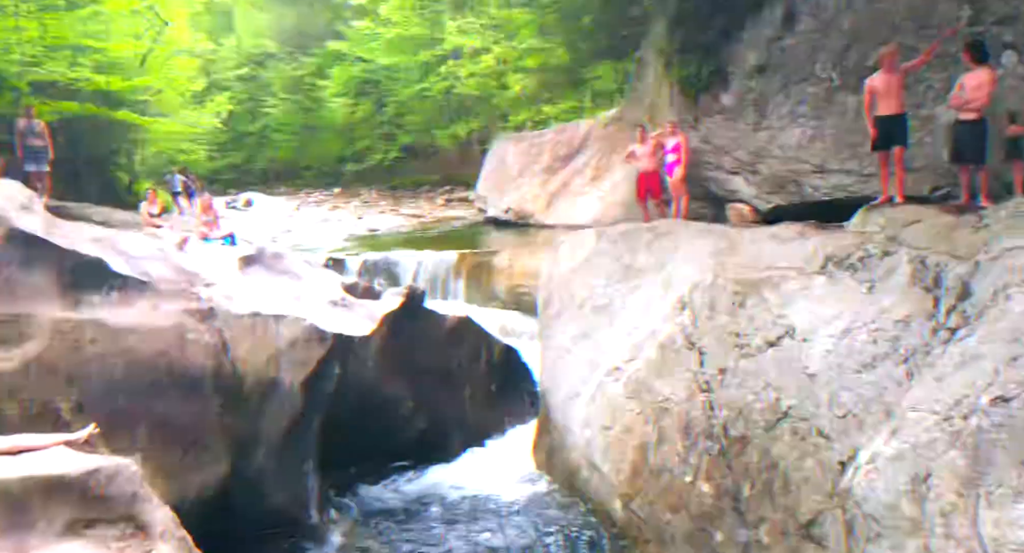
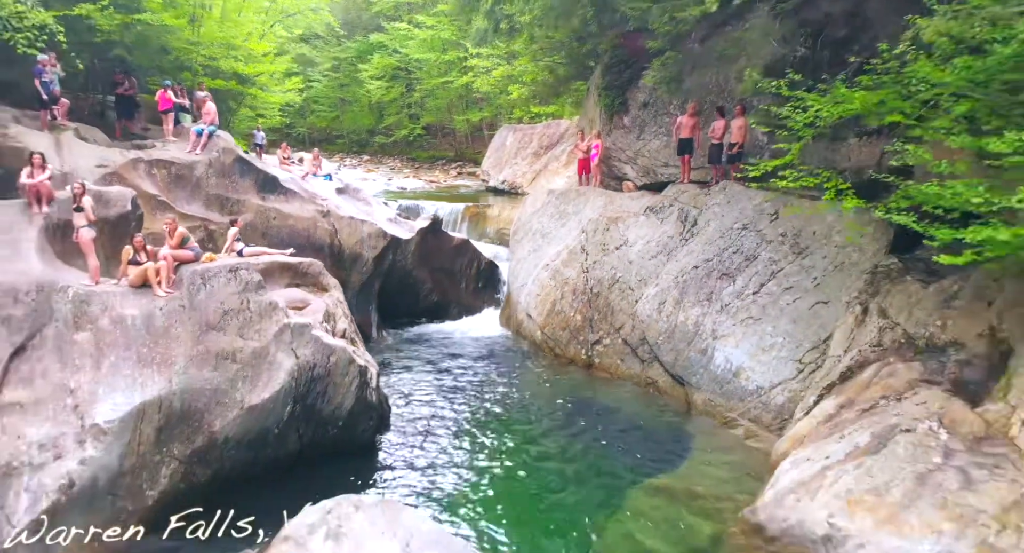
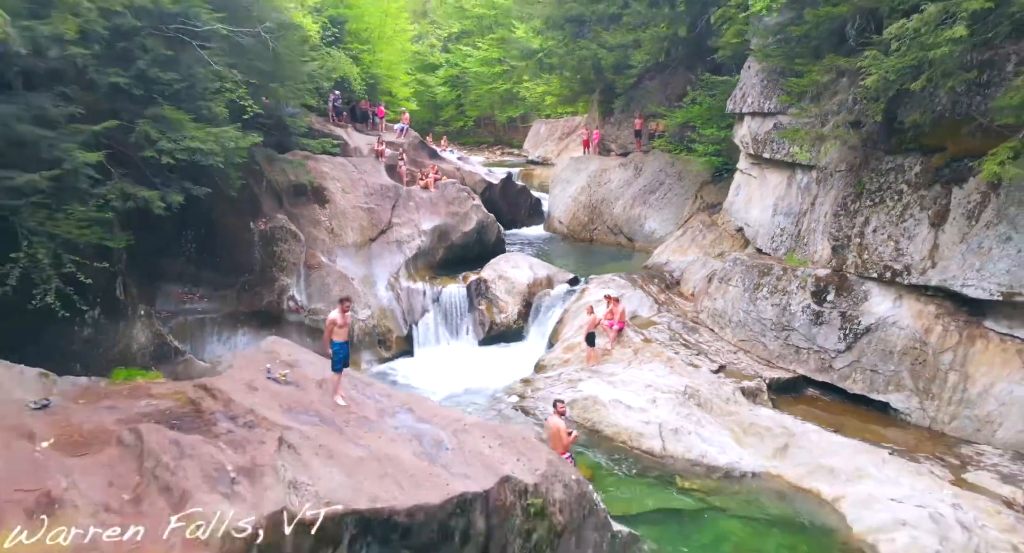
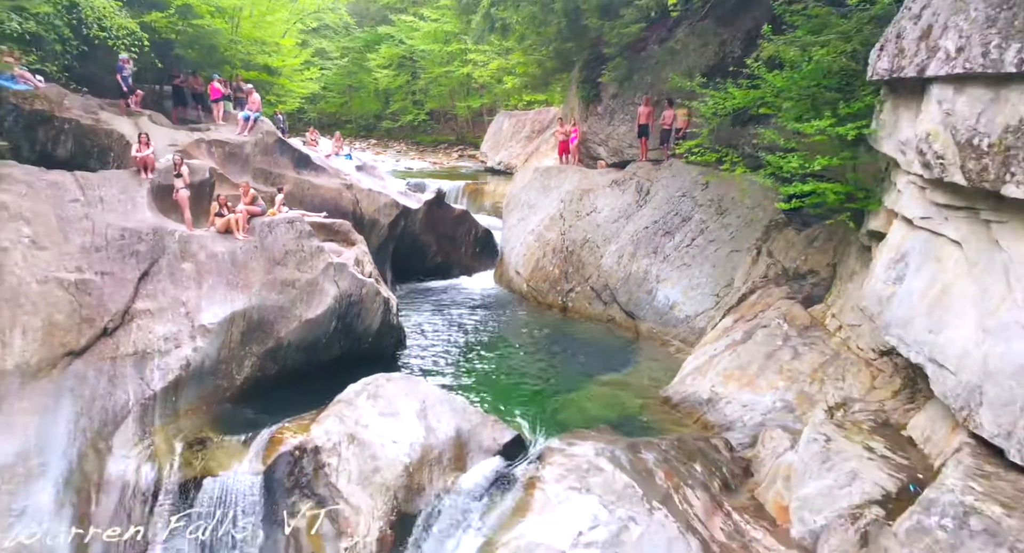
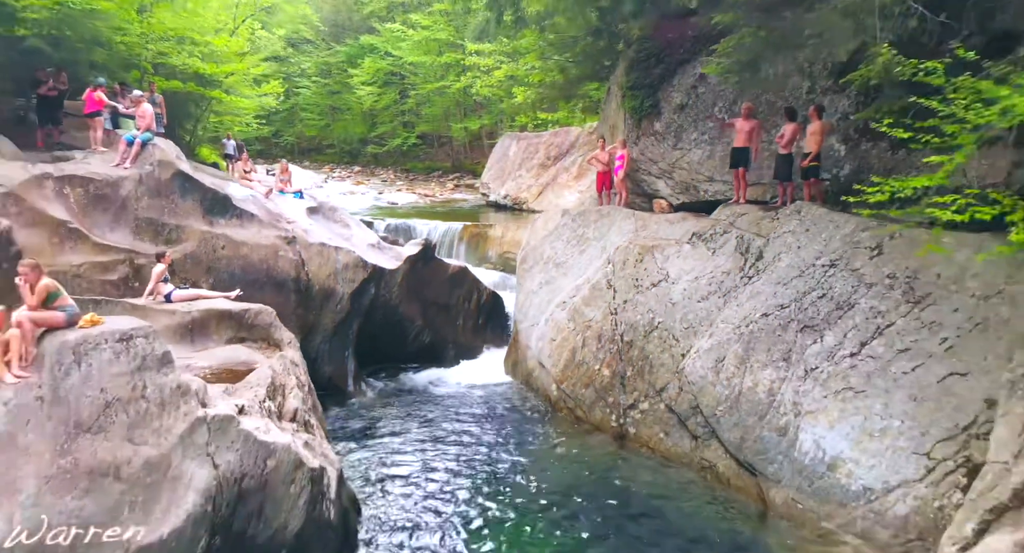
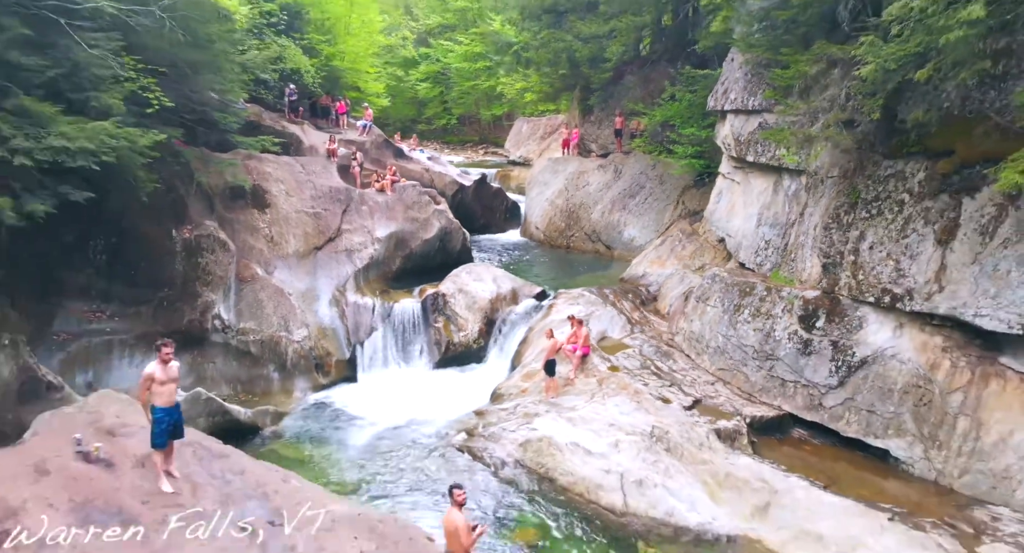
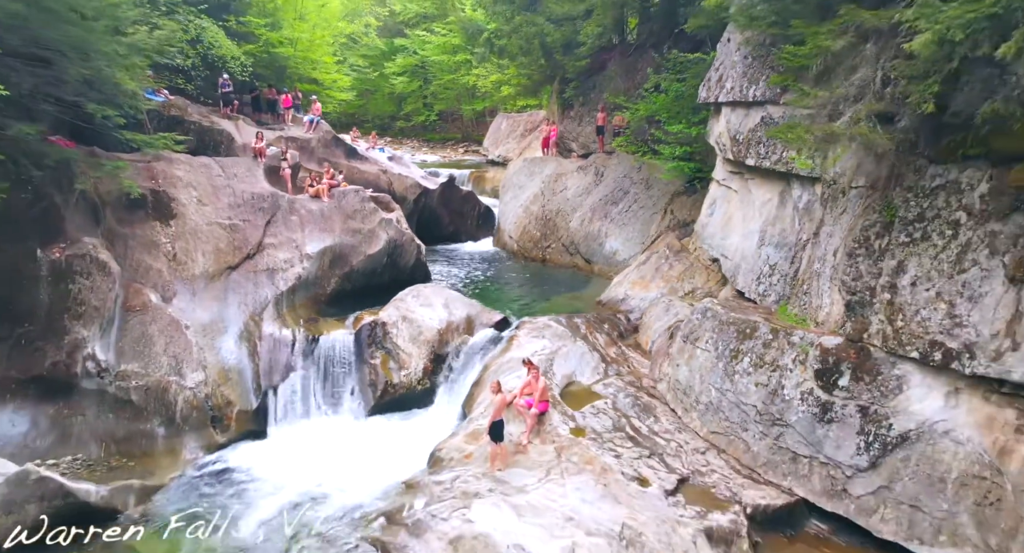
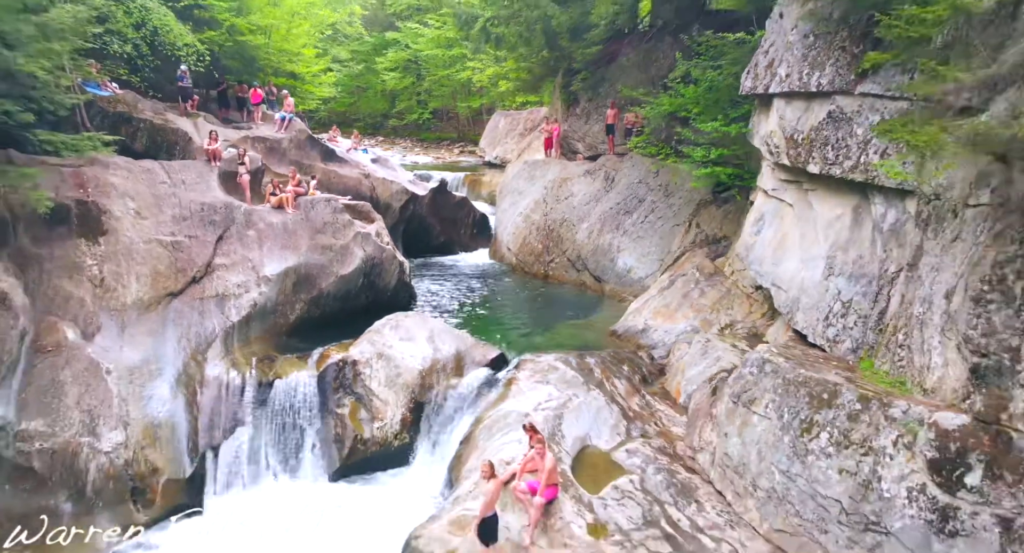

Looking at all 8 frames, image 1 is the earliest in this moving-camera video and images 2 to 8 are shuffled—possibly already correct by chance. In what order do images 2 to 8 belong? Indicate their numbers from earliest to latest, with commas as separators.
5, 2, 4, 8, 7, 6, 3
